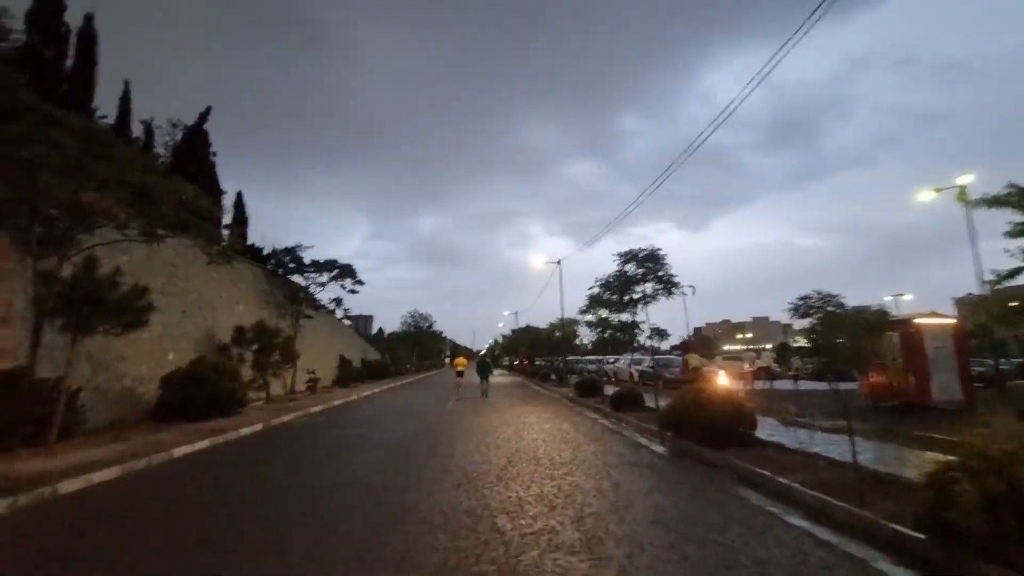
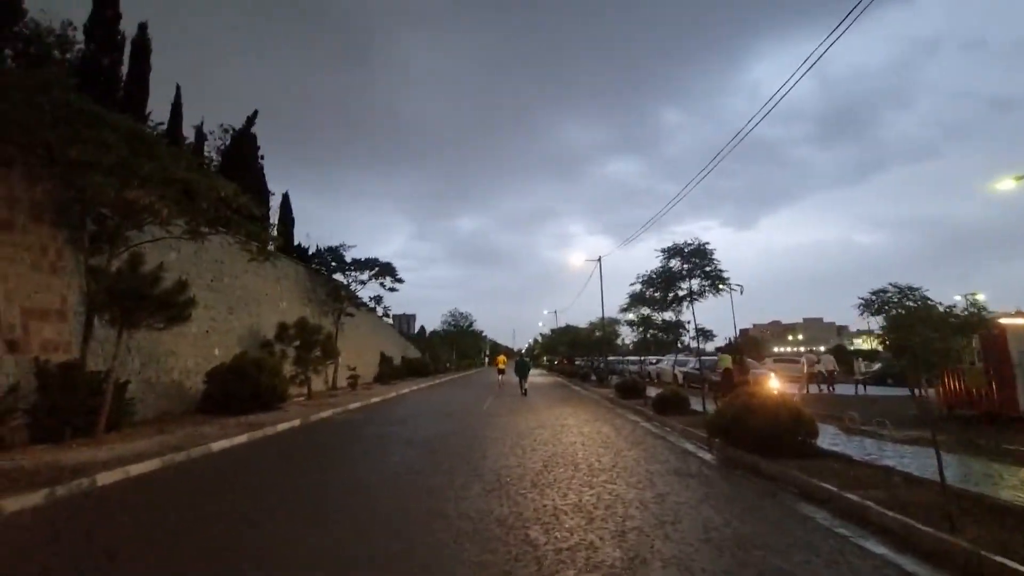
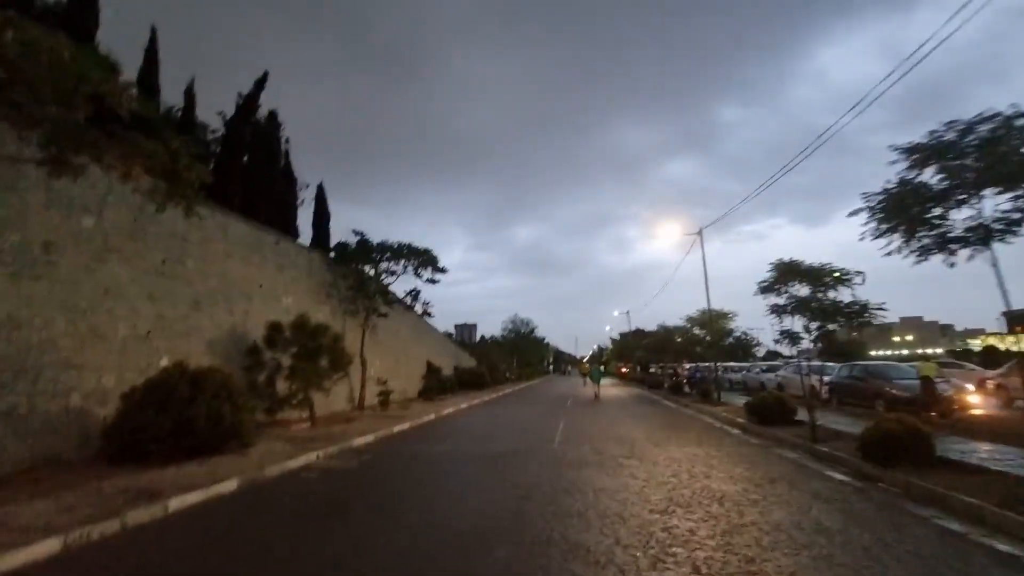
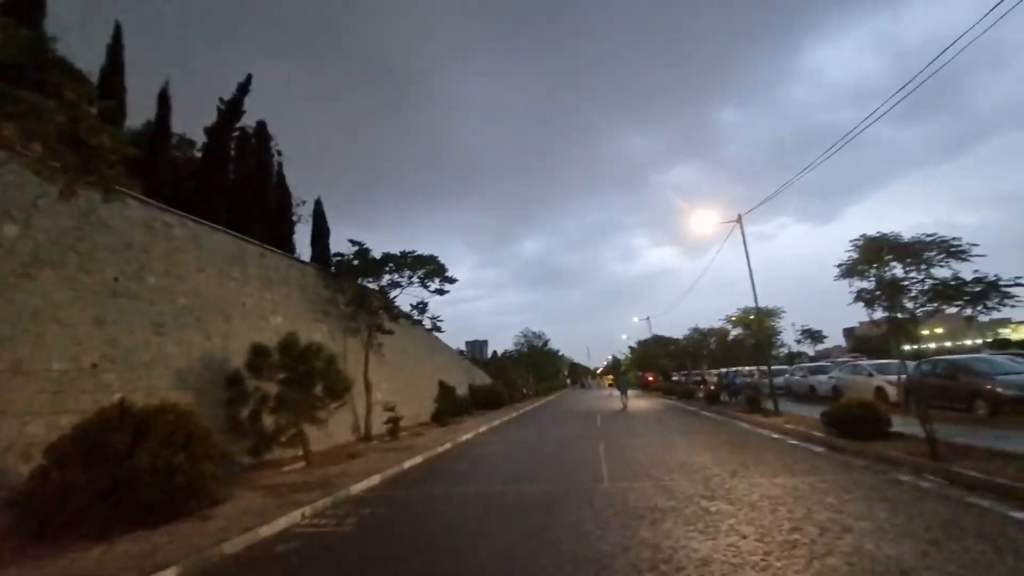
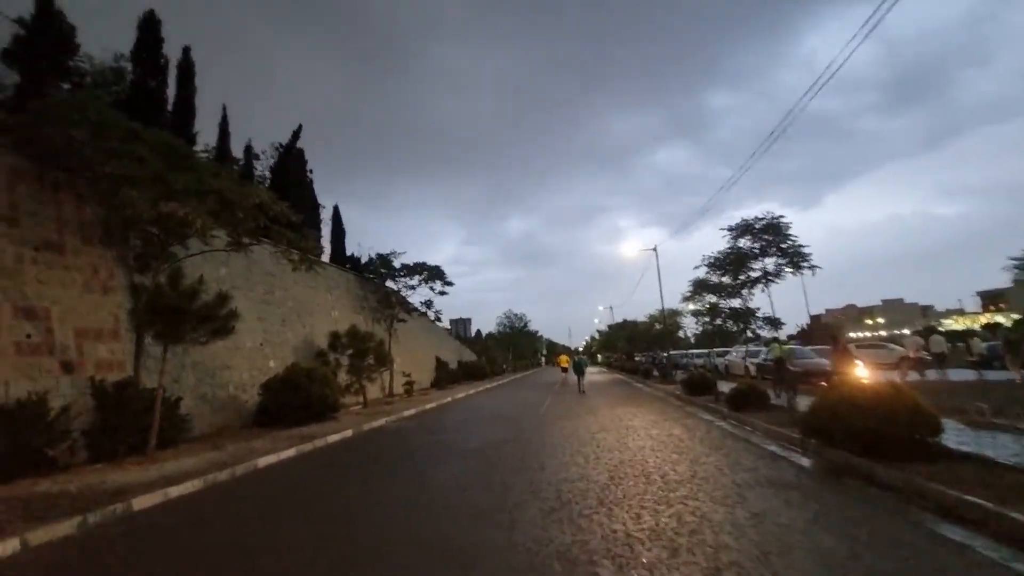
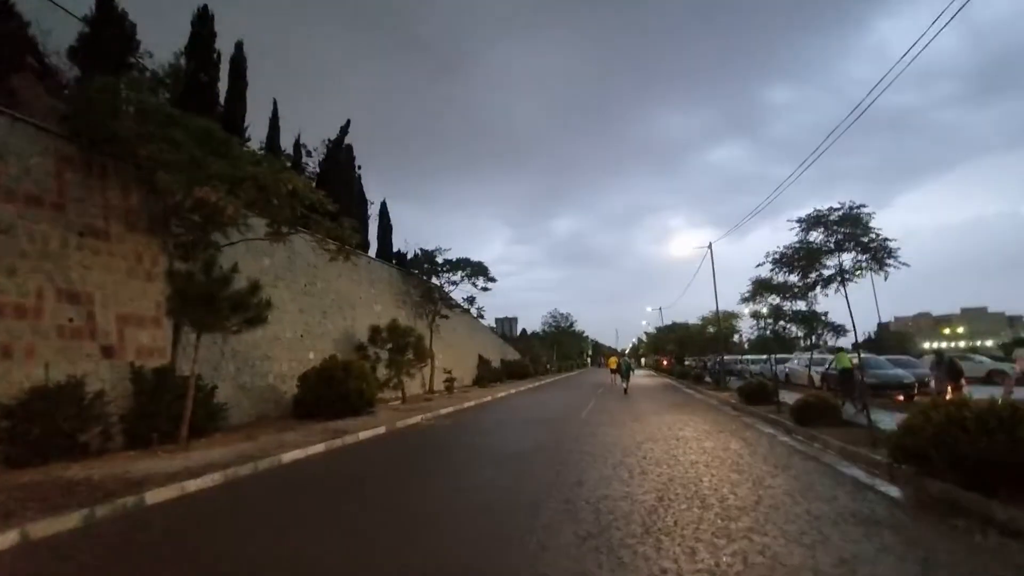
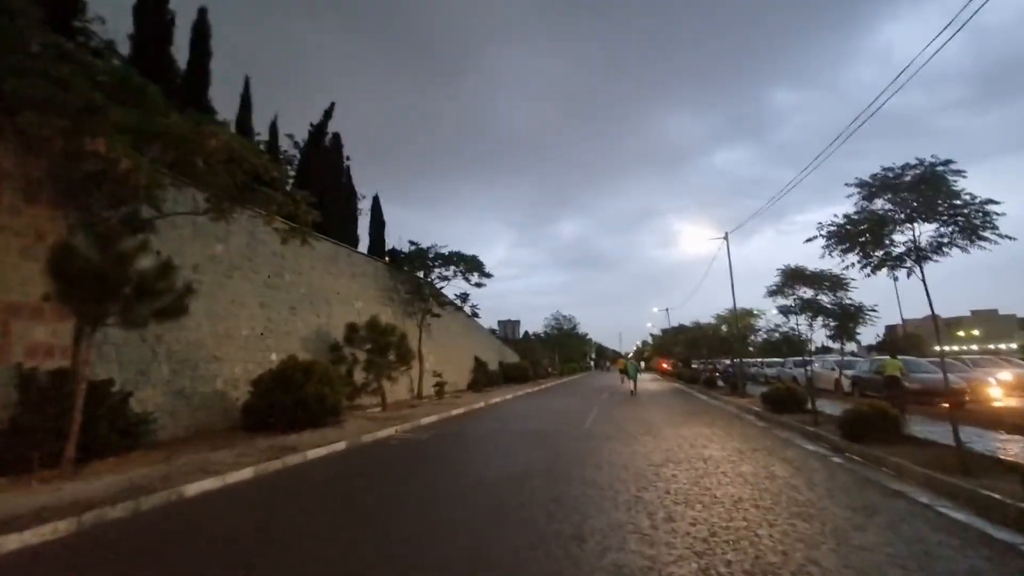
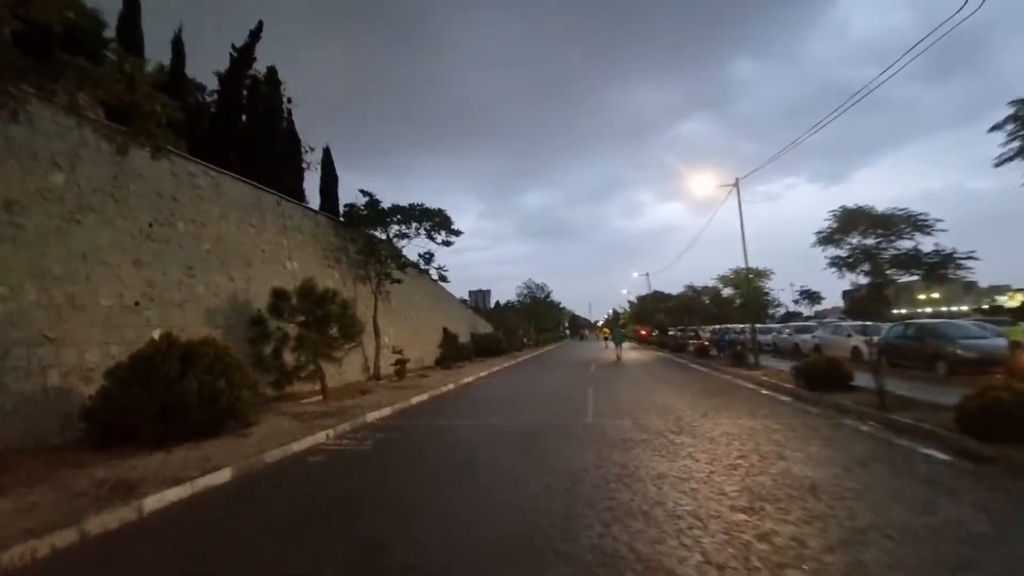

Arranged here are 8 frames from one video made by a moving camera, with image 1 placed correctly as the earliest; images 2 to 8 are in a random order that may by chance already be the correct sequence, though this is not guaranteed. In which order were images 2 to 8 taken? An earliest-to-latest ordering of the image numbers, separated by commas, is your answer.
2, 5, 6, 7, 3, 8, 4
